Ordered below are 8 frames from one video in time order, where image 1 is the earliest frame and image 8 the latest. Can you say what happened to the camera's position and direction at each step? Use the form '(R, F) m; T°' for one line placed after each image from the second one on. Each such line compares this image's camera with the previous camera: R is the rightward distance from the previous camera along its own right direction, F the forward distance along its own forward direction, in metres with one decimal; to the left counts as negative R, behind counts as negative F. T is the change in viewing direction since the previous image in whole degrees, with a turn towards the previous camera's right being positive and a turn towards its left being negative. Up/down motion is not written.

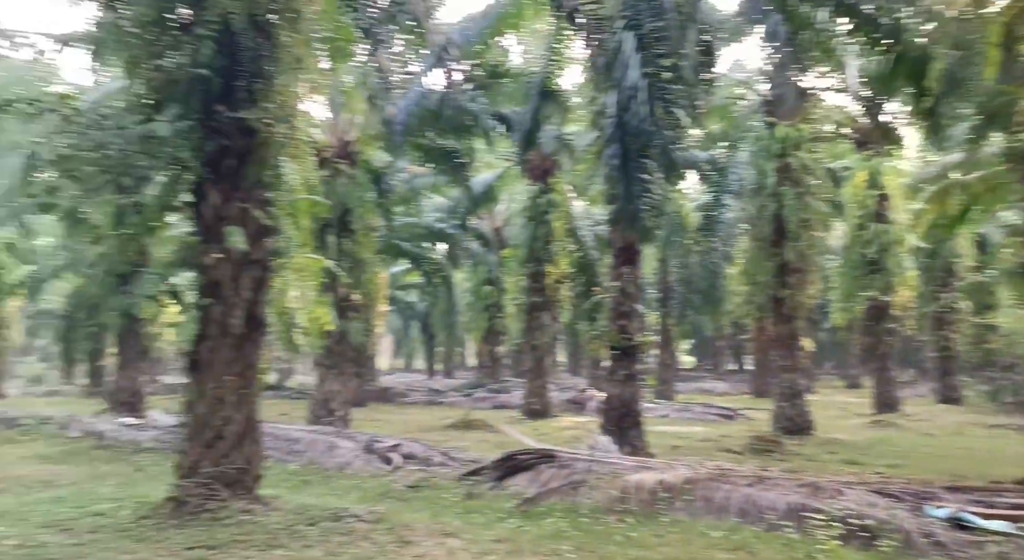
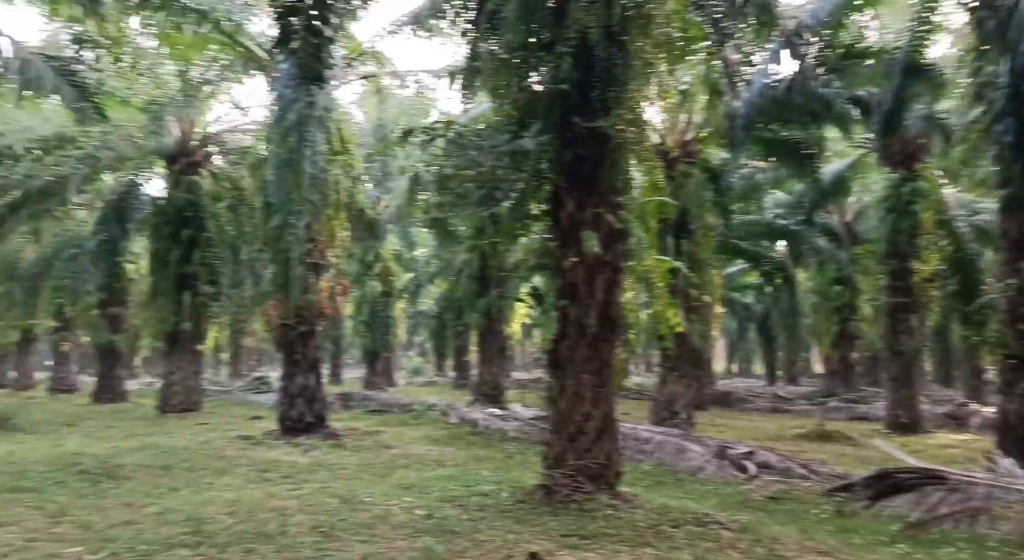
(-0.2, +0.1) m; -22°
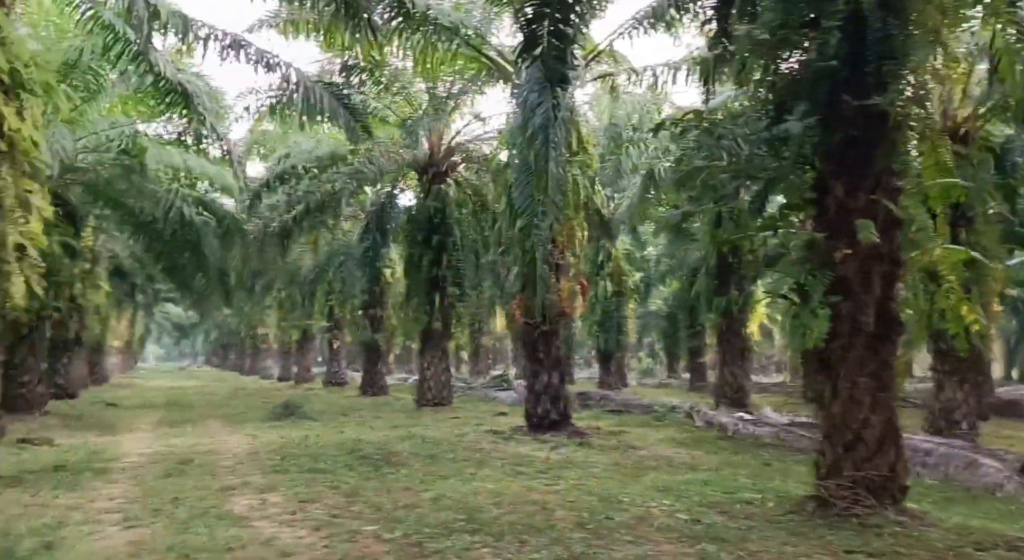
(-0.2, +0.1) m; -15°
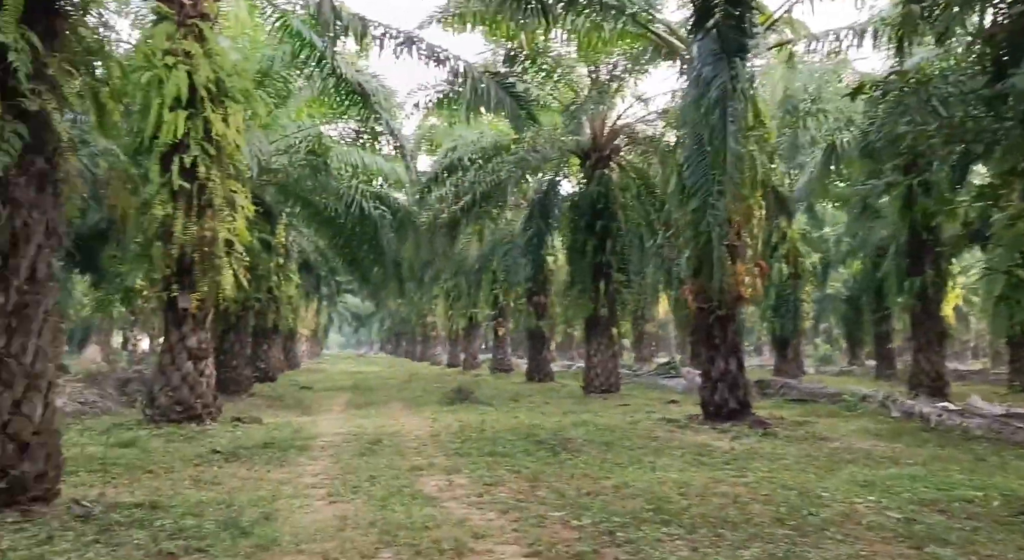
(-0.2, +0.2) m; -10°
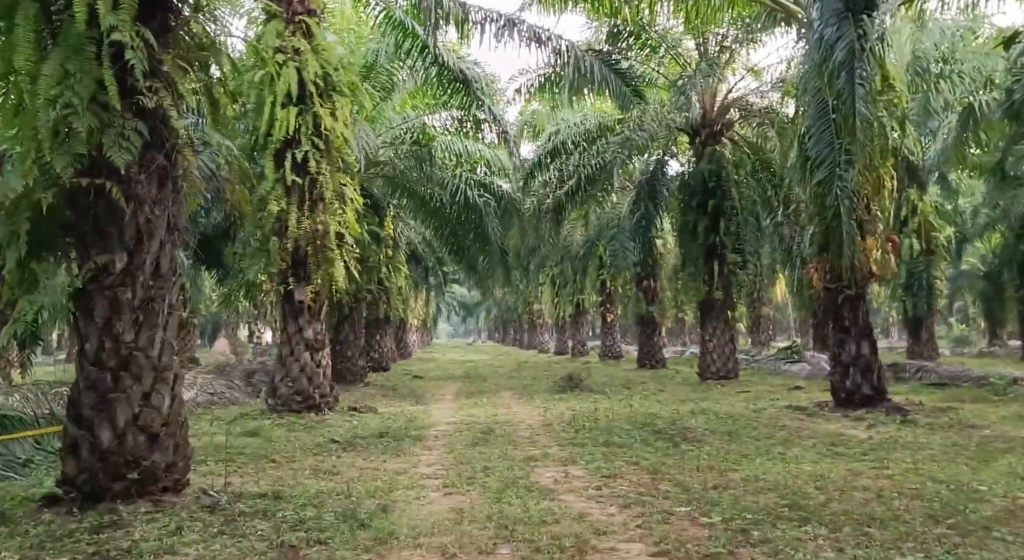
(-0.1, +0.3) m; -7°
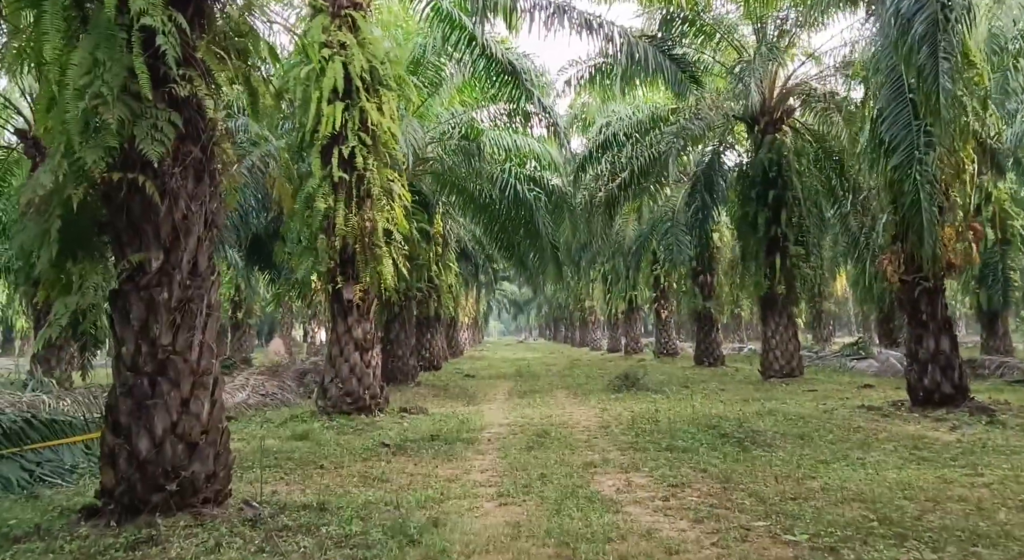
(0.0, +0.4) m; -3°
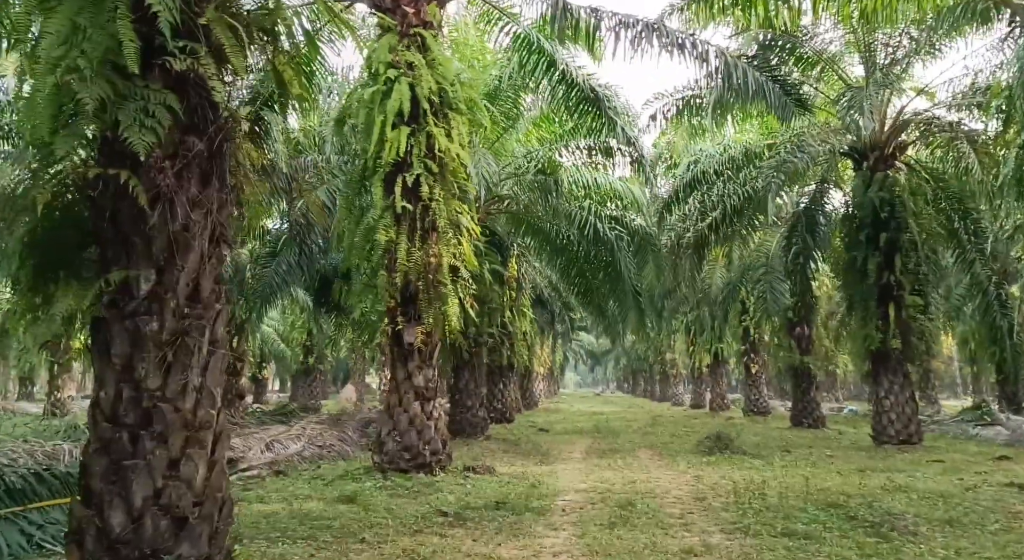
(0.0, +1.1) m; -5°
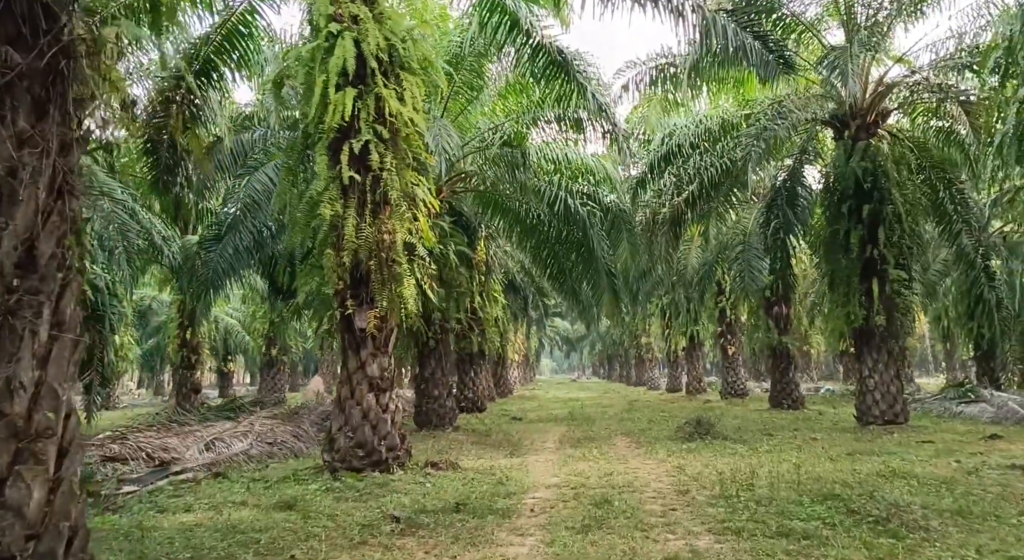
(+0.1, +0.8) m; +2°
